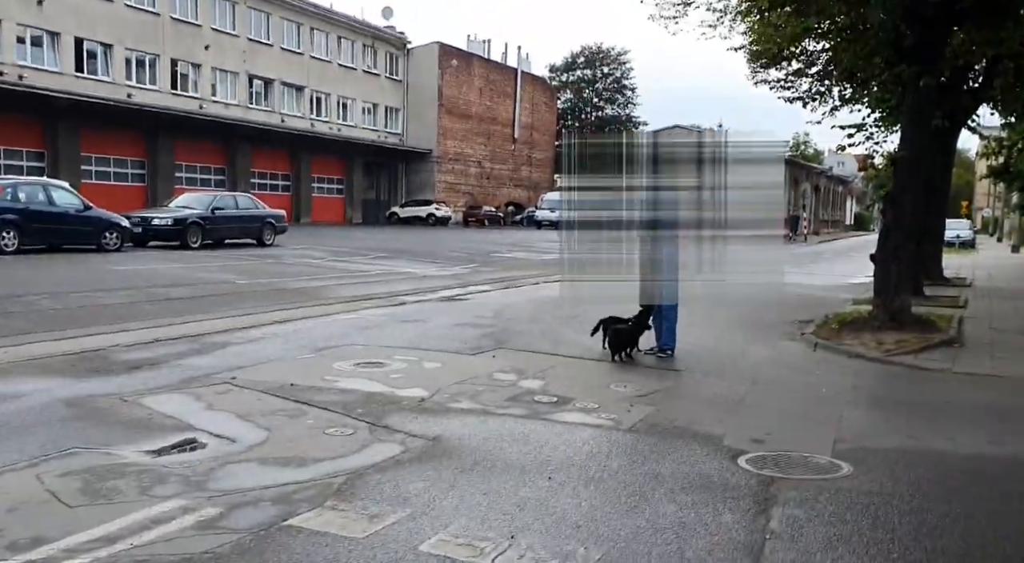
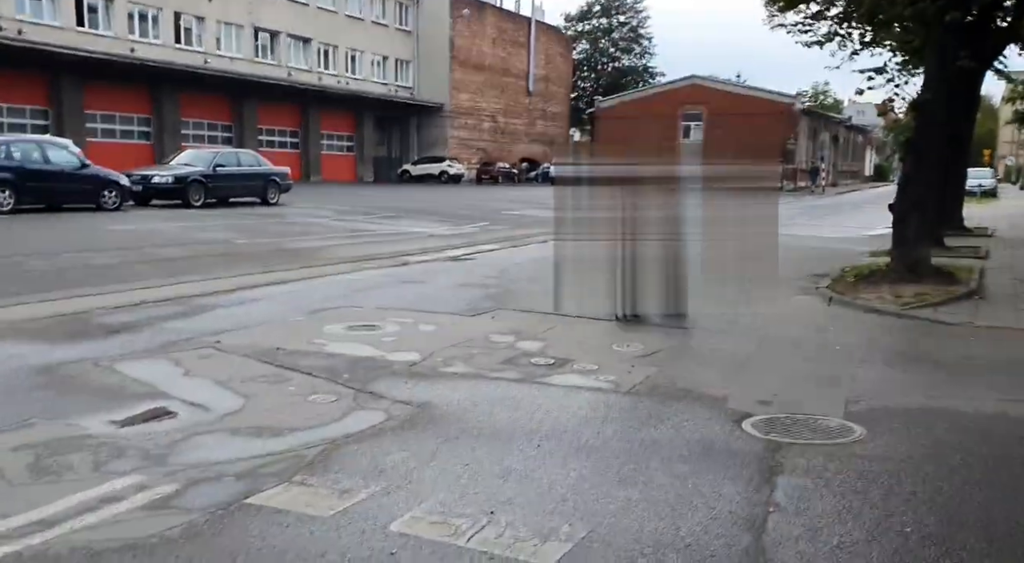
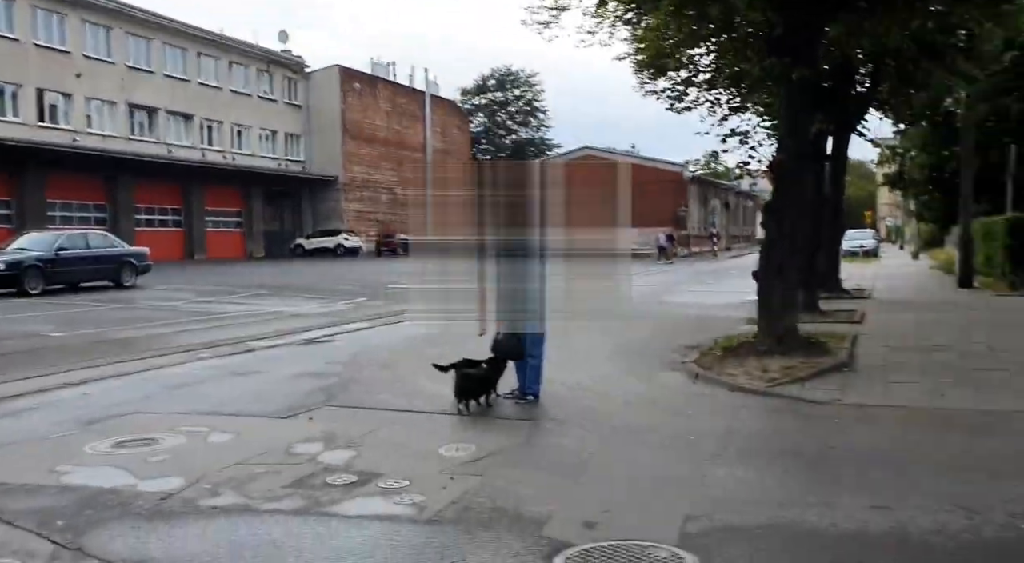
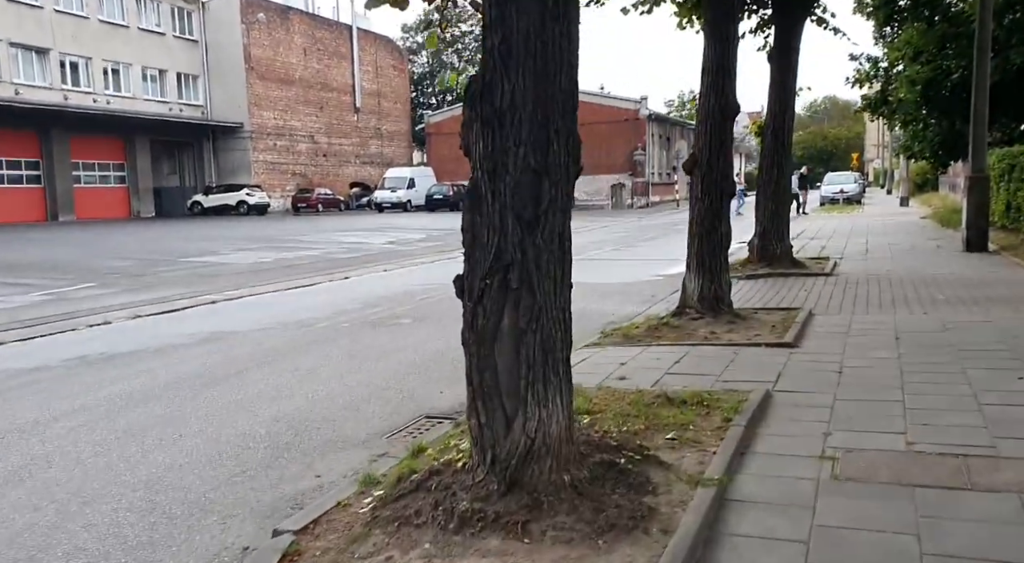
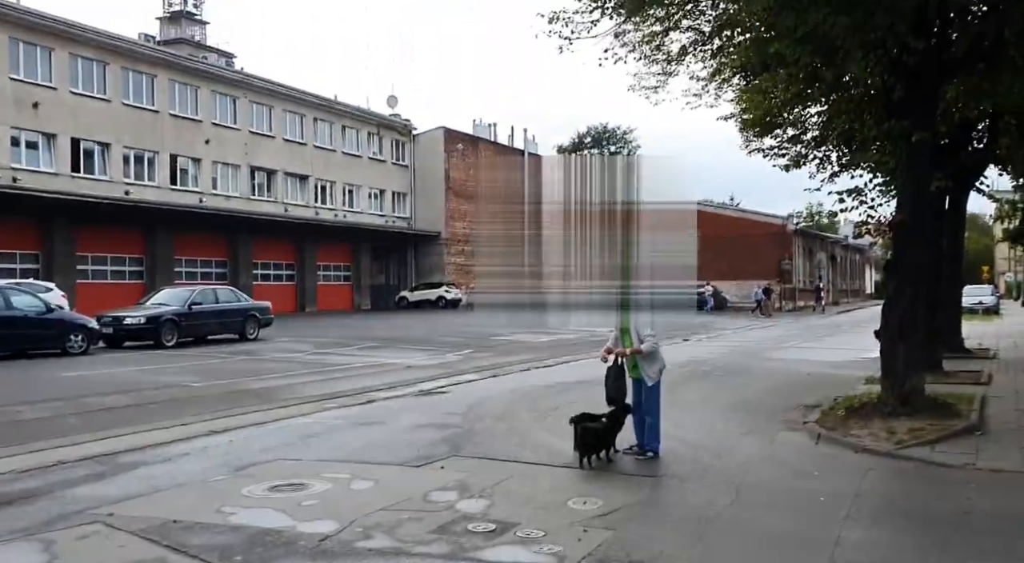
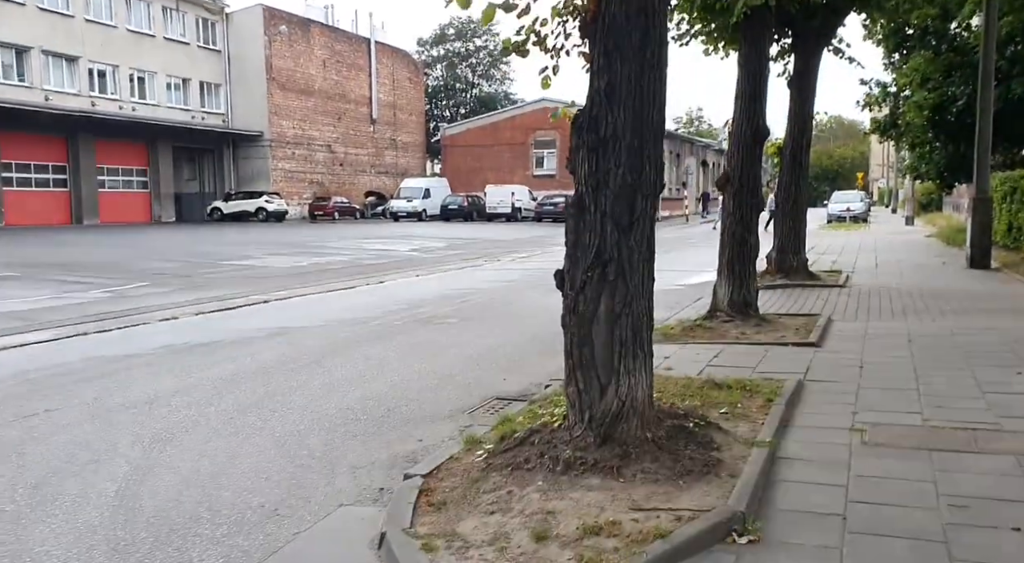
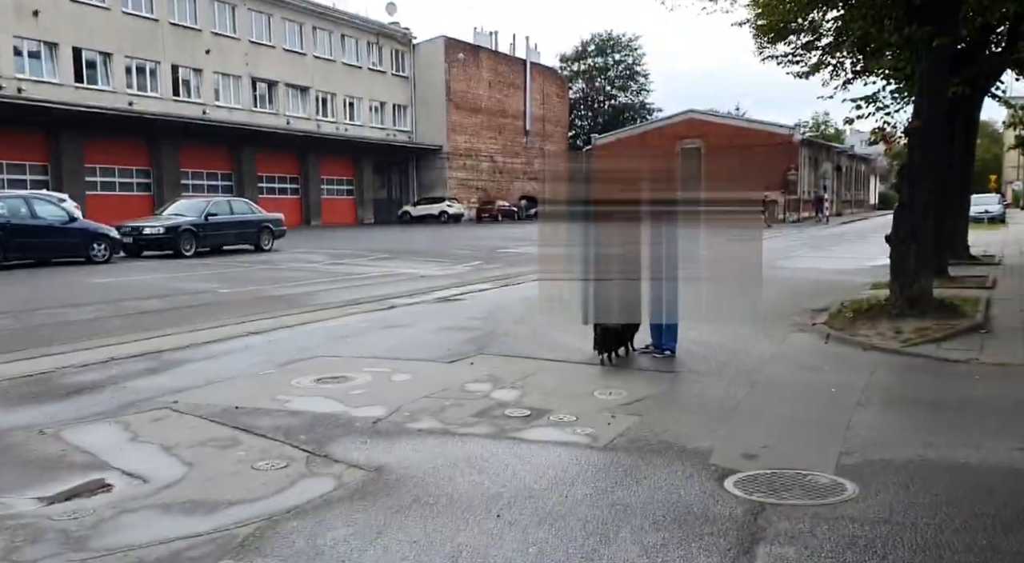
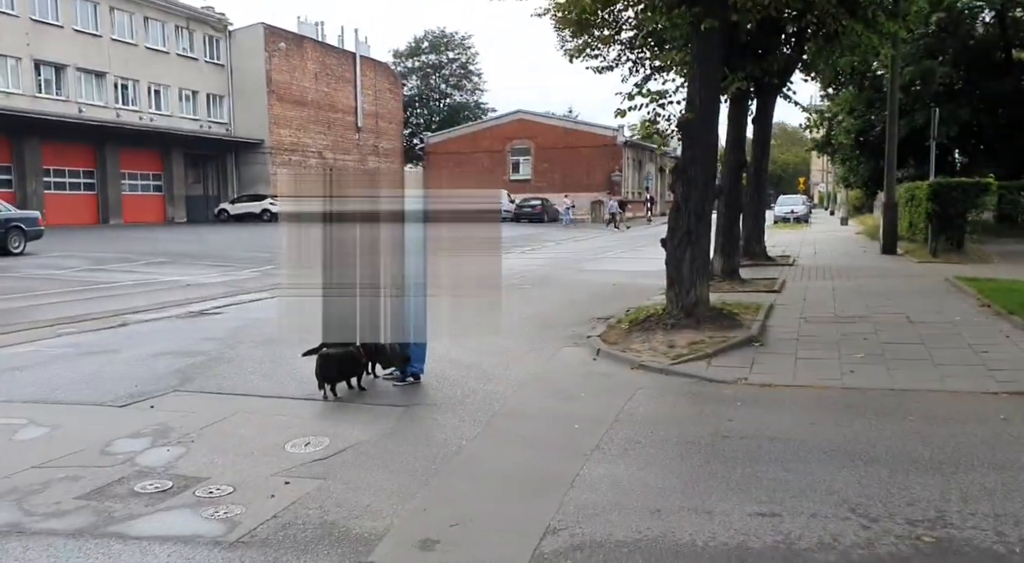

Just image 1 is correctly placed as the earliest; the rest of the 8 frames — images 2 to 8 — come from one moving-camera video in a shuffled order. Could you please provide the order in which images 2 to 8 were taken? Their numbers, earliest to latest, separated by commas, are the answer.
2, 7, 5, 3, 8, 6, 4
